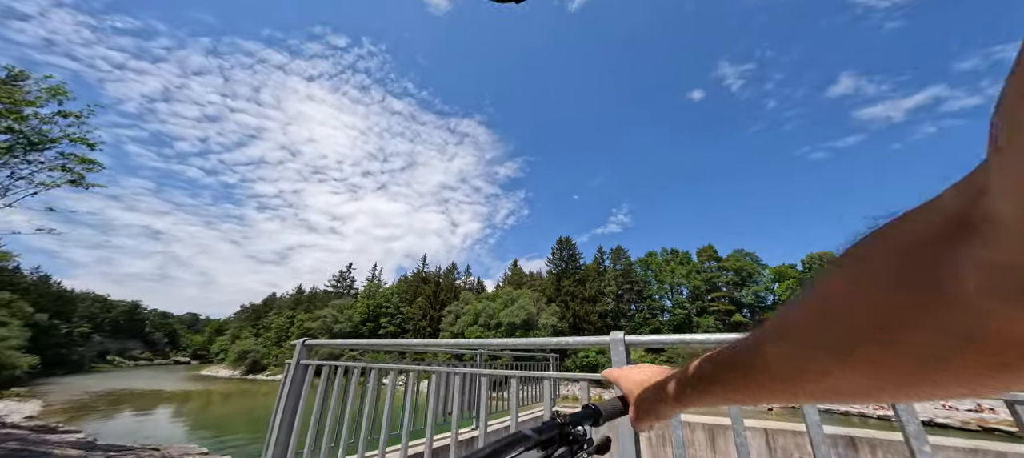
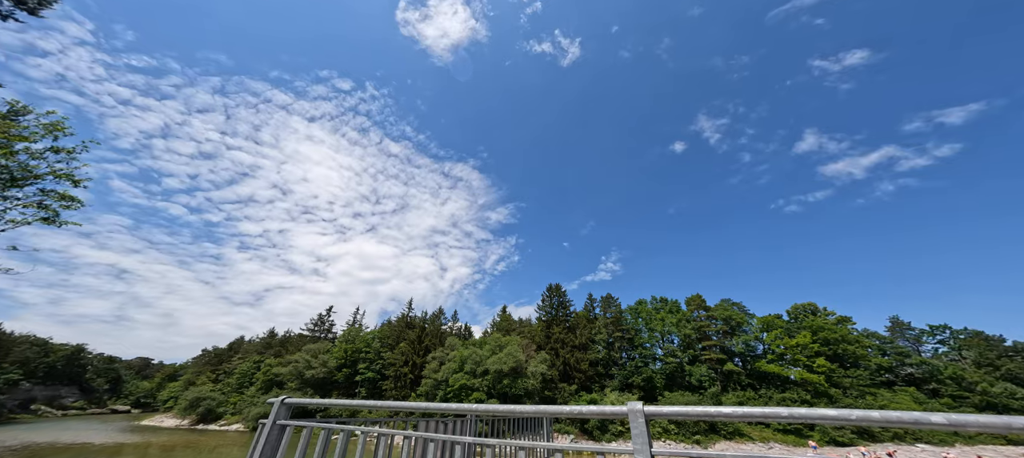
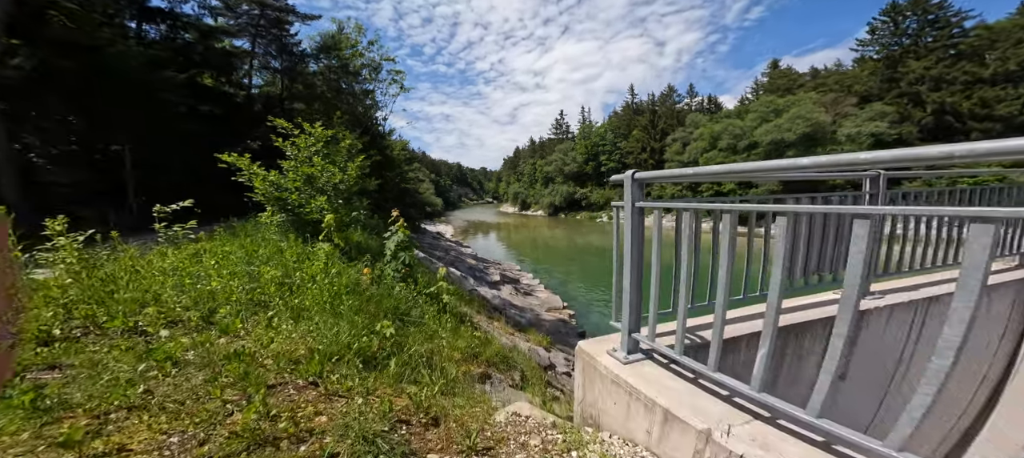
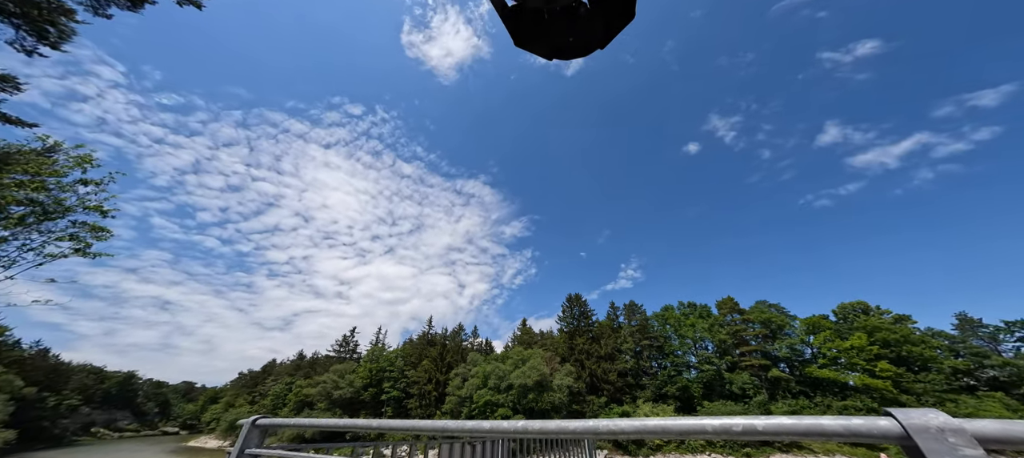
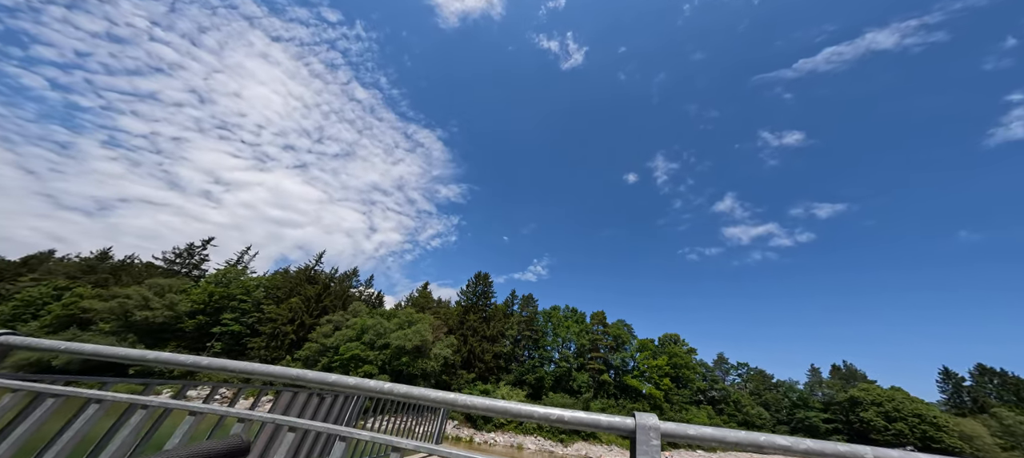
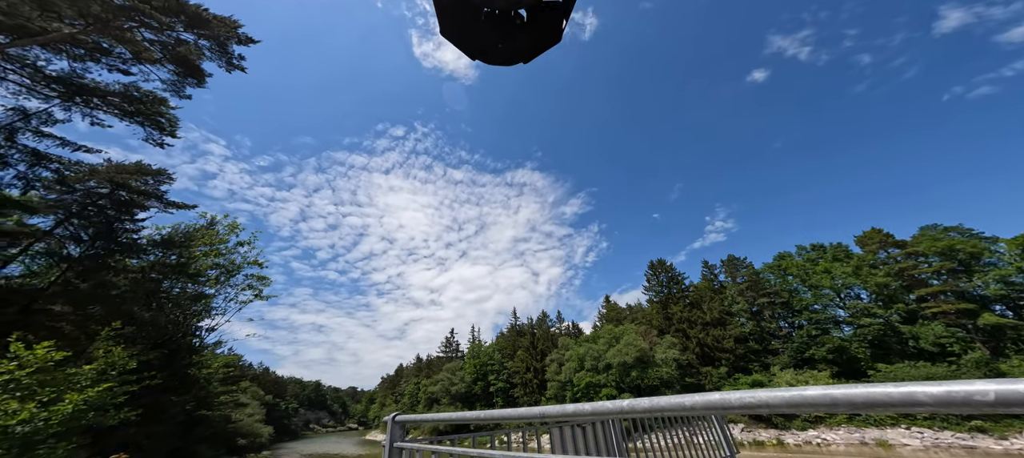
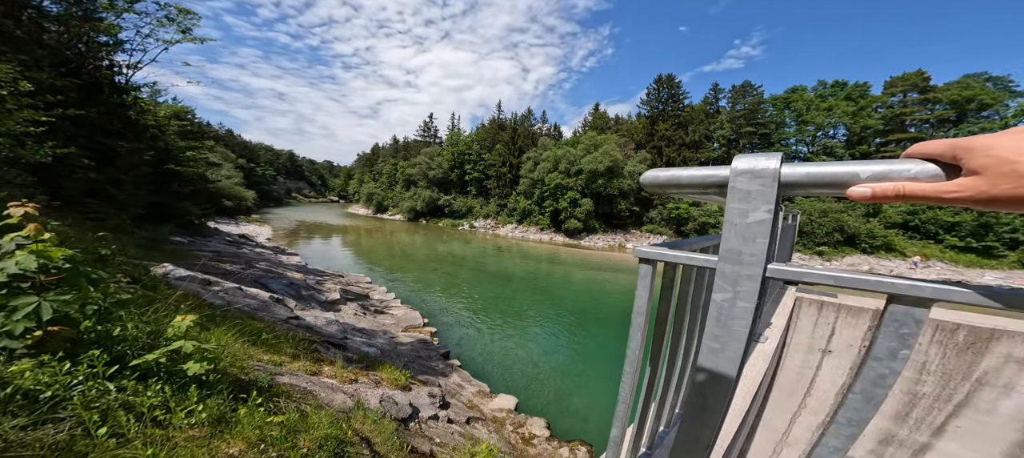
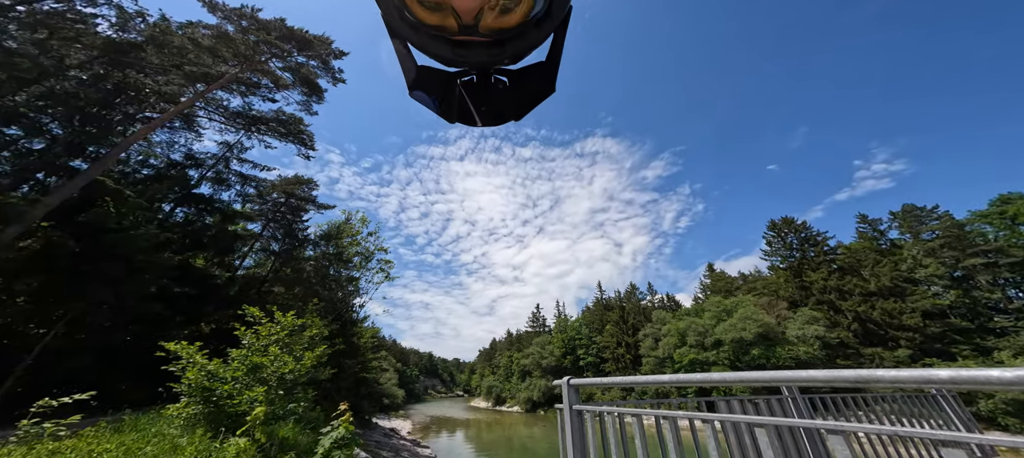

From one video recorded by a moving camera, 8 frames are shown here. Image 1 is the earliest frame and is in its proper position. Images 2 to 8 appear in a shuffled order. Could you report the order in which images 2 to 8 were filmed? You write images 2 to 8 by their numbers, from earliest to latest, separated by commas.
2, 5, 4, 6, 8, 3, 7
